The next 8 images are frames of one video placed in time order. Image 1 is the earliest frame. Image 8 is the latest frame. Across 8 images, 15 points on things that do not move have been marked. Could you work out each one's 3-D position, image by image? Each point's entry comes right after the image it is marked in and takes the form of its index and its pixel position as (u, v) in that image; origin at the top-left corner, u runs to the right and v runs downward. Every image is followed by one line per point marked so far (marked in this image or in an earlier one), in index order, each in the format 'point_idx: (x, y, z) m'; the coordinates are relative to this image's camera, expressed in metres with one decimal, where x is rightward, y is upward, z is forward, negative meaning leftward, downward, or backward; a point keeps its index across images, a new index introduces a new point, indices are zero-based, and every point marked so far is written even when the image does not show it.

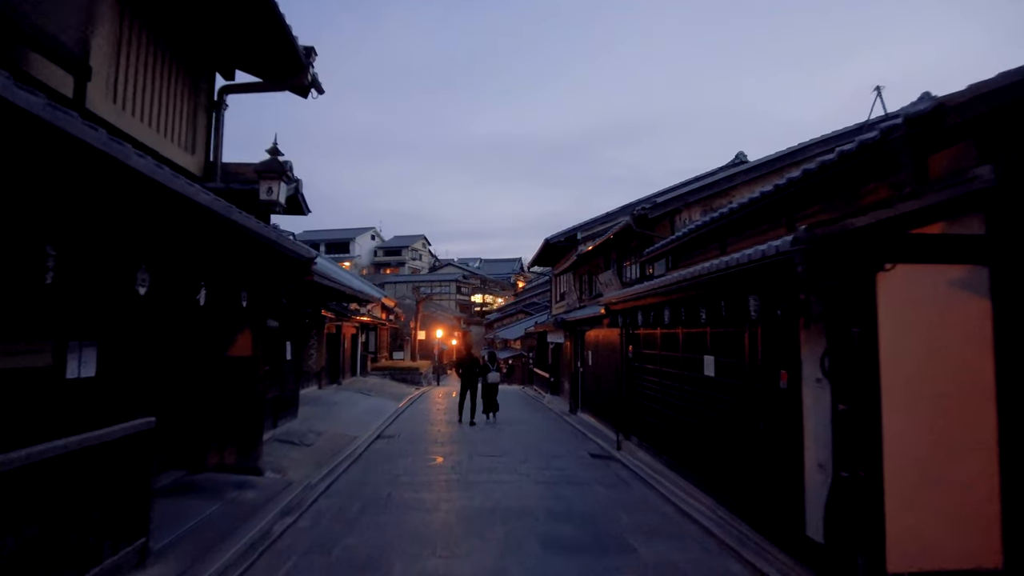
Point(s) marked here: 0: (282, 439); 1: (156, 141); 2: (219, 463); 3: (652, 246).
0: (-3.5, -2.3, +10.2) m
1: (-3.7, +1.5, +7.0) m
2: (-3.3, -2.0, +7.7) m
3: (+2.6, +0.8, +12.4) m
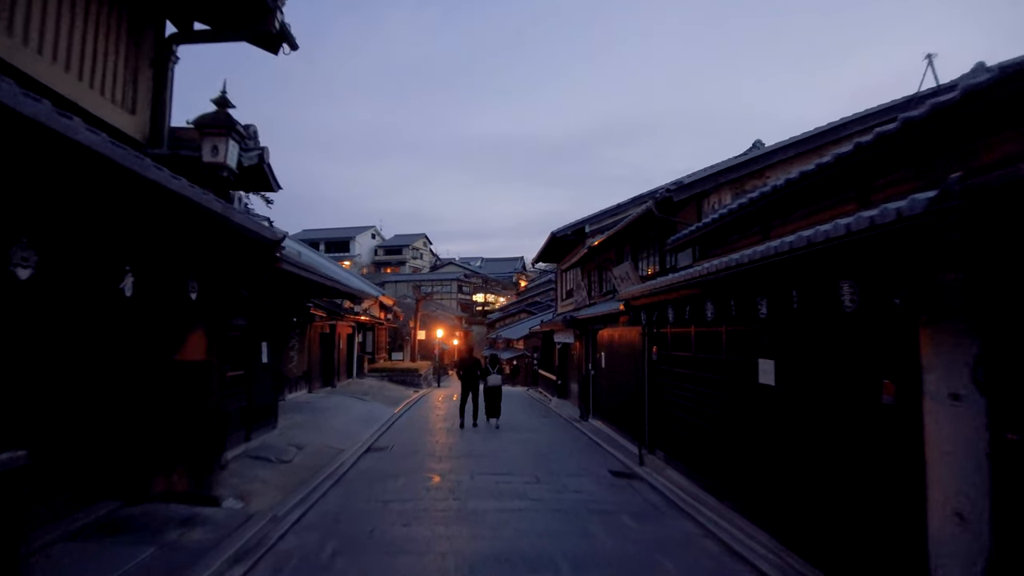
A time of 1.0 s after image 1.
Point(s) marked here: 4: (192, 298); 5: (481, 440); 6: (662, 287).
0: (-3.4, -2.2, +8.8) m
1: (-3.6, +1.6, +5.6) m
2: (-3.2, -1.9, +6.3) m
3: (+2.7, +0.9, +11.0) m
4: (-2.9, -0.1, +6.1) m
5: (-0.5, -2.7, +11.6) m
6: (+1.9, 0.0, +8.3) m
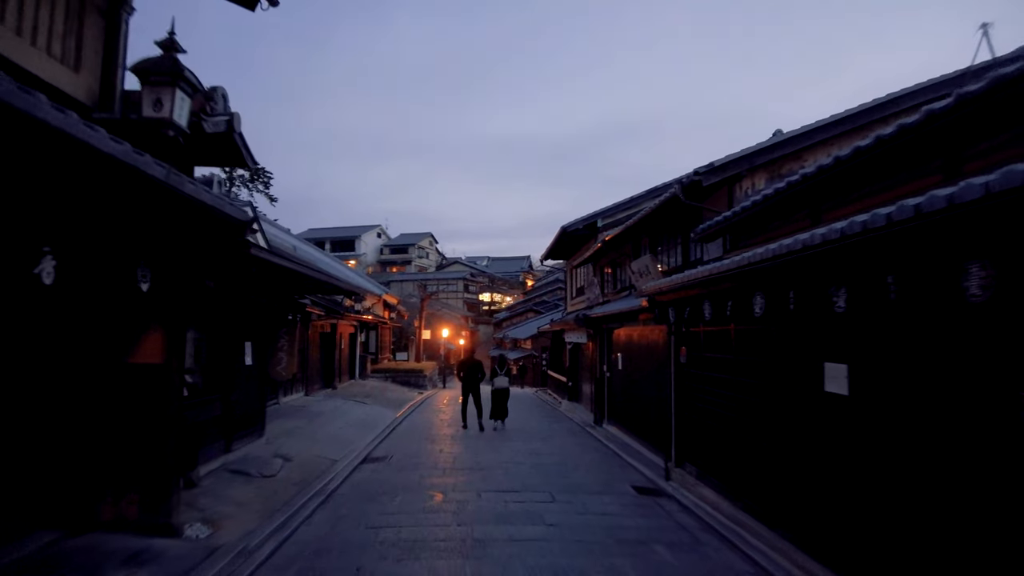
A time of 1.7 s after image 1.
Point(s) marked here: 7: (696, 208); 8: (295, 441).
0: (-3.2, -2.1, +7.8) m
1: (-3.5, +1.7, +4.6) m
2: (-3.1, -1.8, +5.3) m
3: (+2.9, +1.0, +10.0) m
4: (-2.8, 0.0, +5.1) m
5: (-0.4, -2.6, +10.6) m
6: (+2.0, +0.1, +7.2) m
7: (+2.9, +1.3, +10.4) m
8: (-3.3, -2.3, +10.2) m
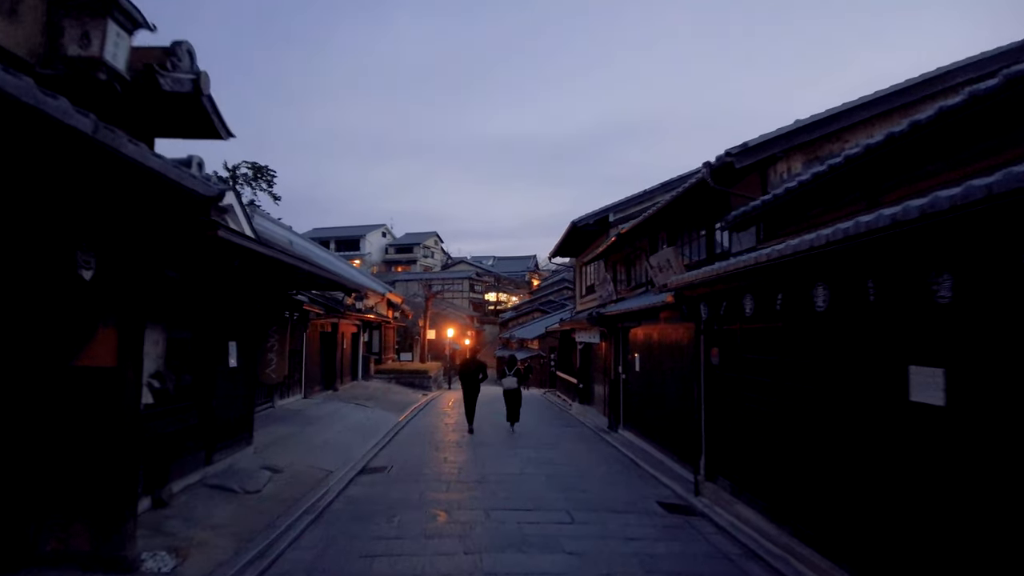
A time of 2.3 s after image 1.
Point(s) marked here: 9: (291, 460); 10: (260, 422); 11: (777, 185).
0: (-3.1, -2.1, +7.0) m
1: (-3.4, +1.8, +3.8) m
2: (-3.0, -1.8, +4.5) m
3: (+3.0, +1.1, +9.1) m
4: (-2.7, +0.1, +4.3) m
5: (-0.2, -2.5, +9.7) m
6: (+2.1, +0.2, +6.3) m
7: (+3.0, +1.4, +9.6) m
8: (-3.2, -2.3, +9.4) m
9: (-2.9, -2.3, +8.8) m
10: (-4.2, -2.2, +11.0) m
11: (+3.4, +1.3, +8.7) m
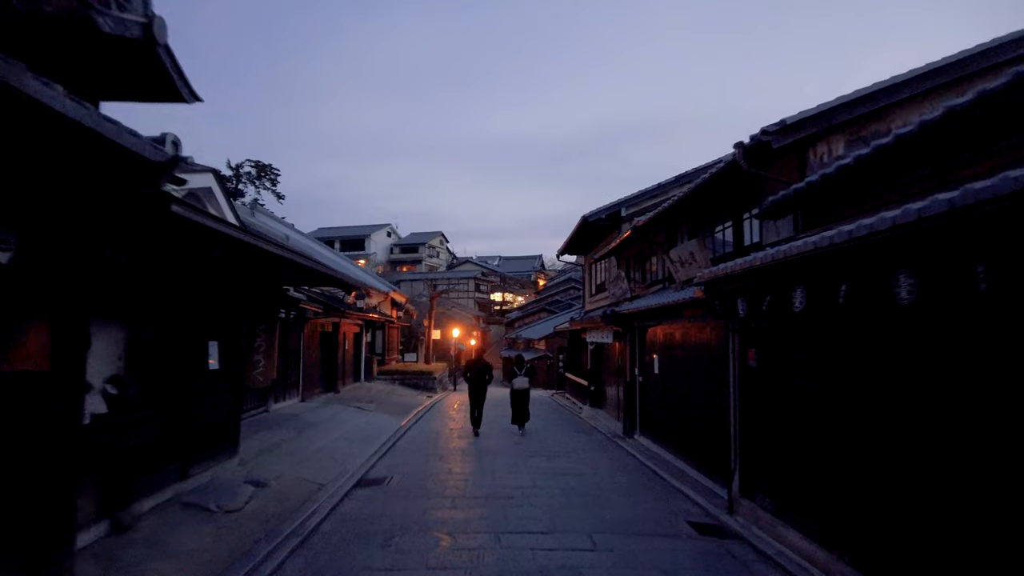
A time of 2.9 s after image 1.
0: (-3.0, -2.0, +6.2) m
1: (-3.3, +1.8, +3.0) m
2: (-2.9, -1.7, +3.7) m
3: (+3.2, +1.1, +8.2) m
4: (-2.6, +0.1, +3.5) m
5: (-0.1, -2.4, +8.9) m
6: (+2.2, +0.2, +5.5) m
7: (+3.2, +1.4, +8.7) m
8: (-3.0, -2.2, +8.6) m
9: (-2.8, -2.2, +8.0) m
10: (-4.0, -2.2, +10.2) m
11: (+3.6, +1.4, +7.9) m
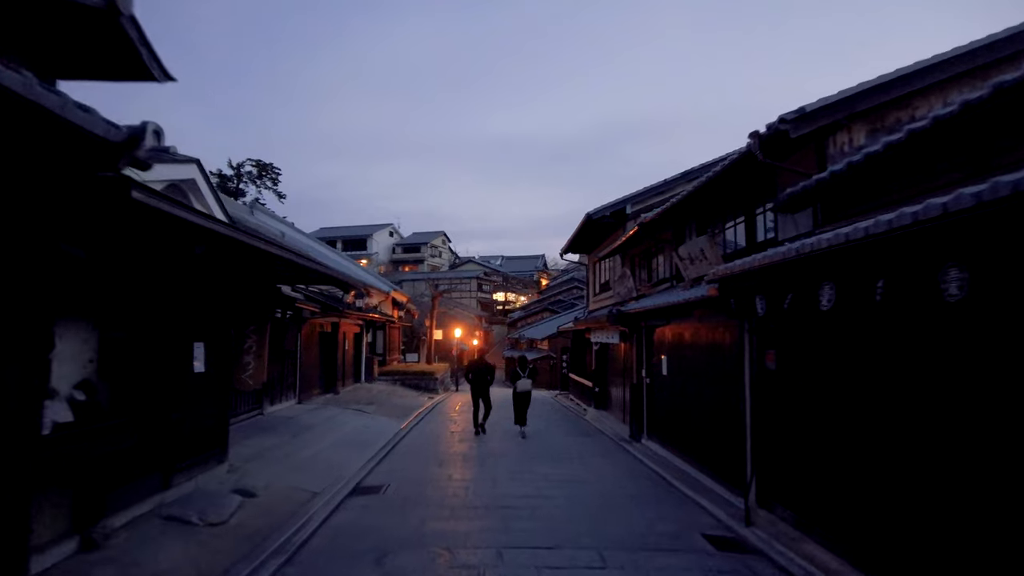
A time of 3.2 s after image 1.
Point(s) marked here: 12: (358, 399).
0: (-2.9, -2.0, +5.8) m
1: (-3.3, +1.9, +2.6) m
2: (-2.9, -1.7, +3.3) m
3: (+3.2, +1.1, +7.8) m
4: (-2.6, +0.1, +3.1) m
5: (0.0, -2.4, +8.5) m
6: (+2.3, +0.3, +5.1) m
7: (+3.2, +1.4, +8.3) m
8: (-3.0, -2.2, +8.2) m
9: (-2.7, -2.2, +7.6) m
10: (-4.0, -2.1, +9.8) m
11: (+3.6, +1.4, +7.4) m
12: (-4.4, -3.1, +19.0) m
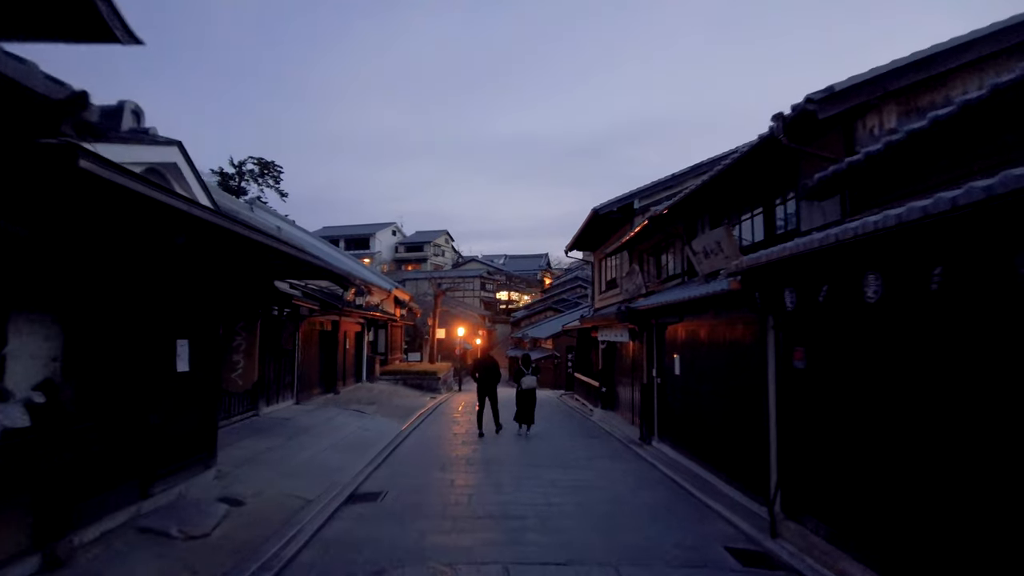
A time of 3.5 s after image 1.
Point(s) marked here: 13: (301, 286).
0: (-2.9, -1.9, +5.3) m
1: (-3.3, +1.9, +2.1) m
2: (-2.9, -1.6, +2.8) m
3: (+3.3, +1.2, +7.3) m
4: (-2.6, +0.2, +2.6) m
5: (+0.1, -2.3, +8.0) m
6: (+2.3, +0.3, +4.6) m
7: (+3.3, +1.5, +7.8) m
8: (-2.9, -2.1, +7.7) m
9: (-2.7, -2.1, +7.1) m
10: (-3.9, -2.1, +9.3) m
11: (+3.7, +1.5, +6.9) m
12: (-4.2, -3.1, +18.5) m
13: (-4.5, 0.0, +14.4) m
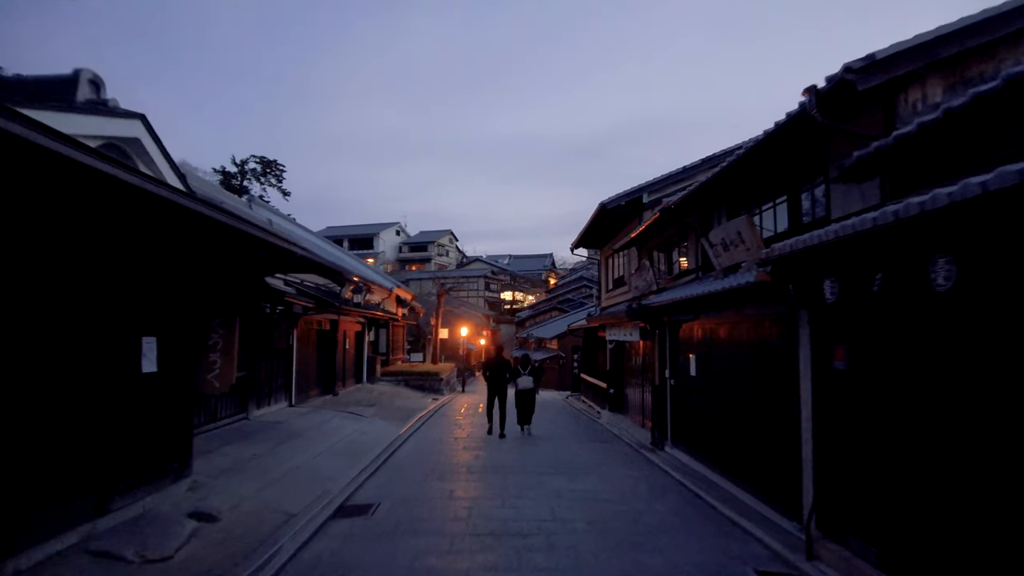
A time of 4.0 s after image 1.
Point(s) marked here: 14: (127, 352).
0: (-2.9, -1.8, +4.7) m
1: (-3.3, +2.0, +1.5) m
2: (-2.9, -1.5, +2.2) m
3: (+3.3, +1.3, +6.6) m
4: (-2.6, +0.3, +2.0) m
5: (+0.1, -2.3, +7.3) m
6: (+2.3, +0.4, +3.9) m
7: (+3.3, +1.6, +7.1) m
8: (-2.9, -2.0, +7.0) m
9: (-2.6, -2.0, +6.5) m
10: (-3.8, -2.0, +8.7) m
11: (+3.7, +1.6, +6.2) m
12: (-4.1, -3.0, +17.9) m
13: (-4.5, +0.1, +13.7) m
14: (-3.1, -0.5, +5.6) m
